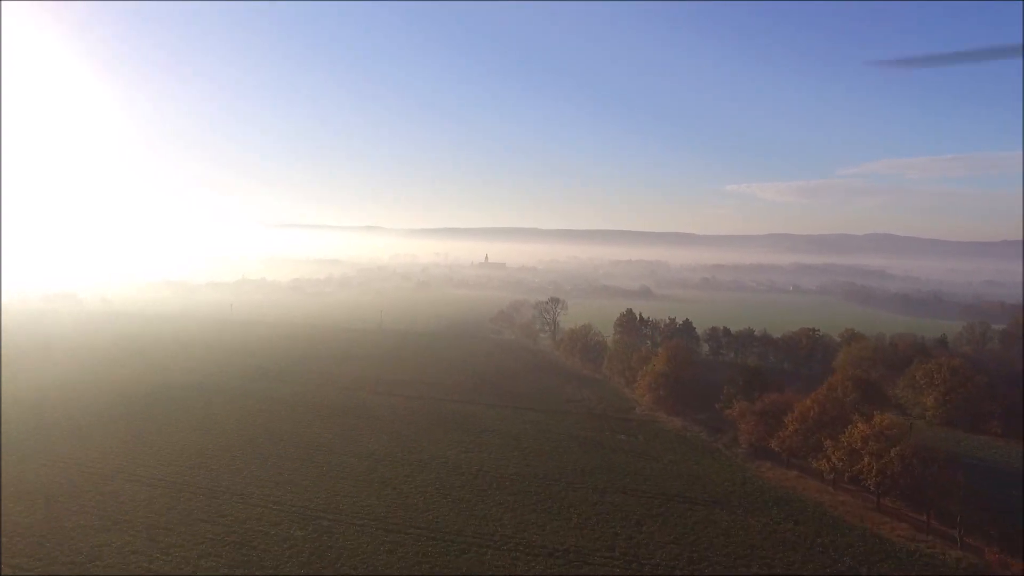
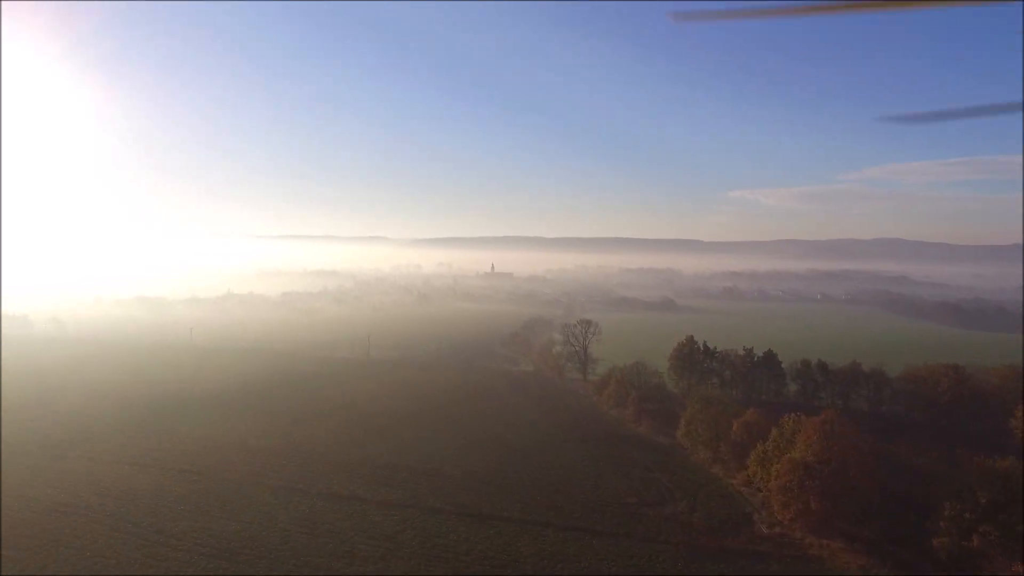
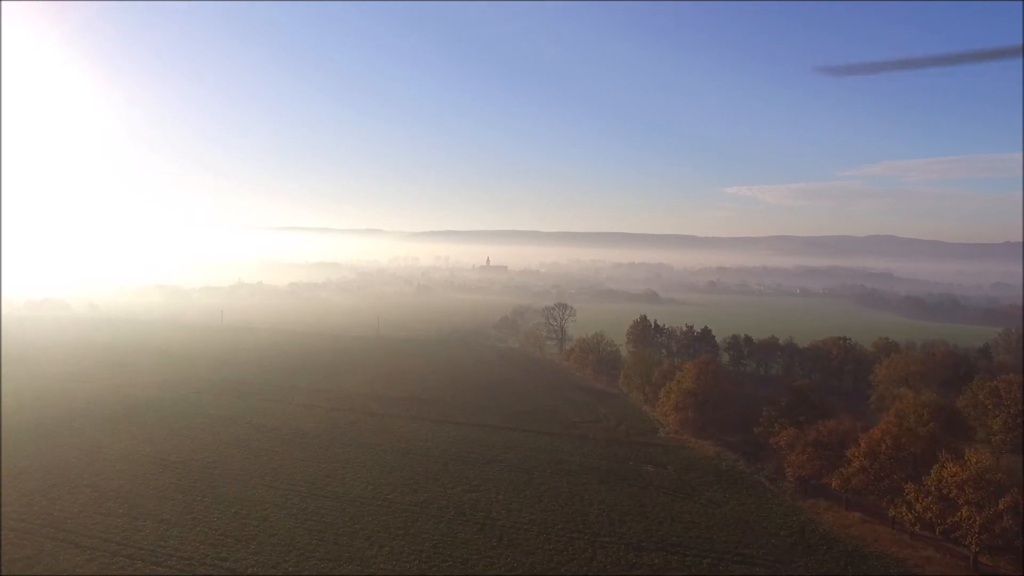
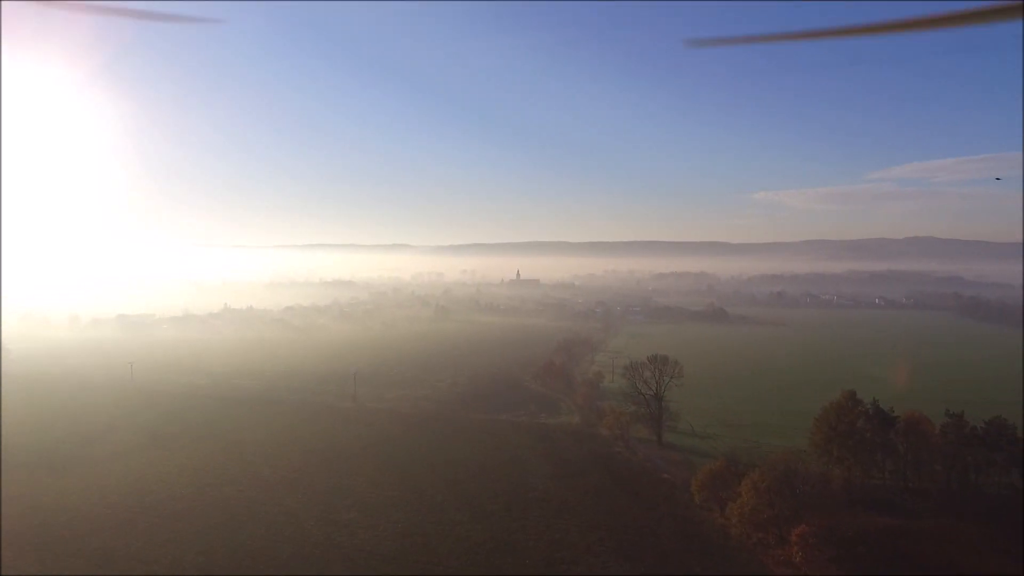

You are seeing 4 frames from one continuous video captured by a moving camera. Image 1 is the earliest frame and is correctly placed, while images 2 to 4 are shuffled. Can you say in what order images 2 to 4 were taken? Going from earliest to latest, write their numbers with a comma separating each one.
3, 2, 4
